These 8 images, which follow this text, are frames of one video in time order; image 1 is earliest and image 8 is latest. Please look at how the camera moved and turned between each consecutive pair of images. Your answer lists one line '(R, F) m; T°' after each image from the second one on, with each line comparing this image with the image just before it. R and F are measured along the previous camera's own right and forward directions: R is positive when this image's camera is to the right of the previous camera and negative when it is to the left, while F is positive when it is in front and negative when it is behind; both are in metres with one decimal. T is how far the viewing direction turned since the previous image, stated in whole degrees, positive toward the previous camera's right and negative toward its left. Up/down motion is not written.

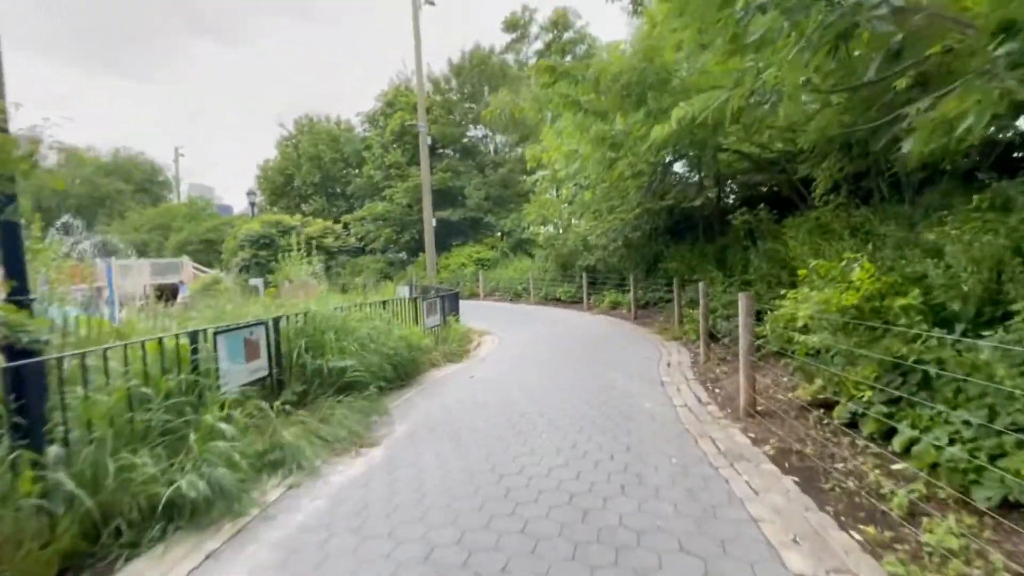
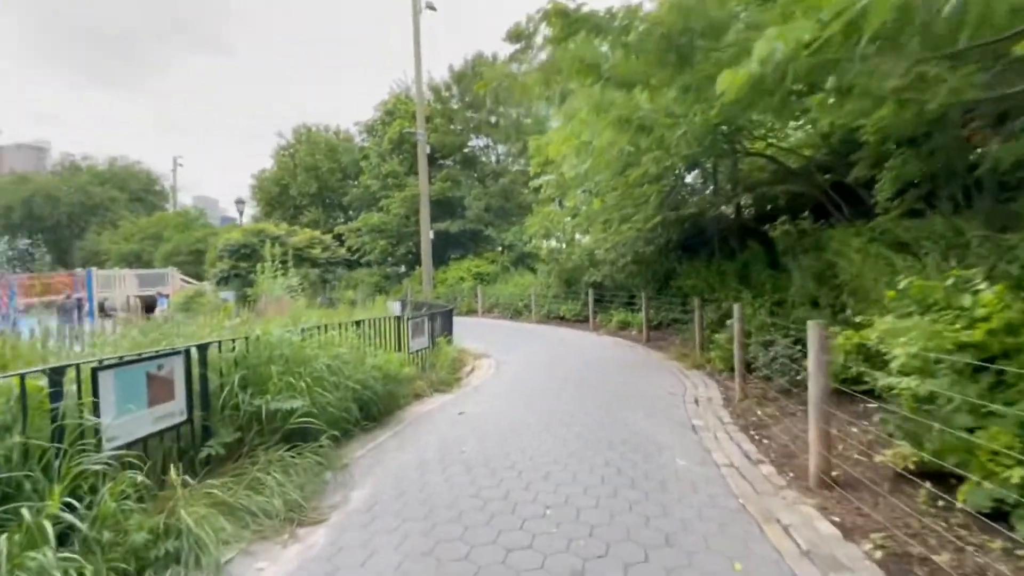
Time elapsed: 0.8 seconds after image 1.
(+0.1, +1.4) m; 0°
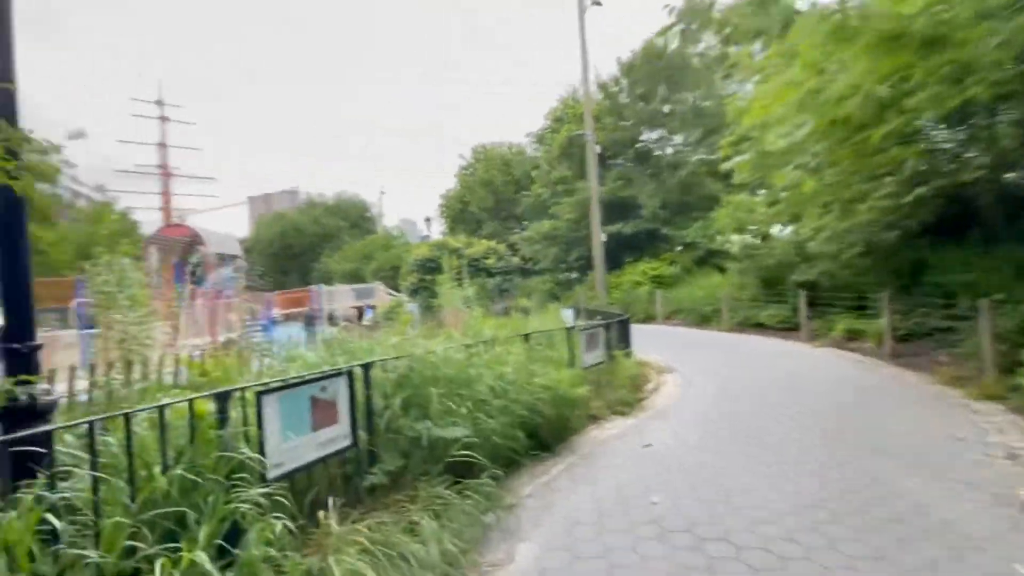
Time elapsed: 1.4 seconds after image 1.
(-0.2, +1.0) m; -21°
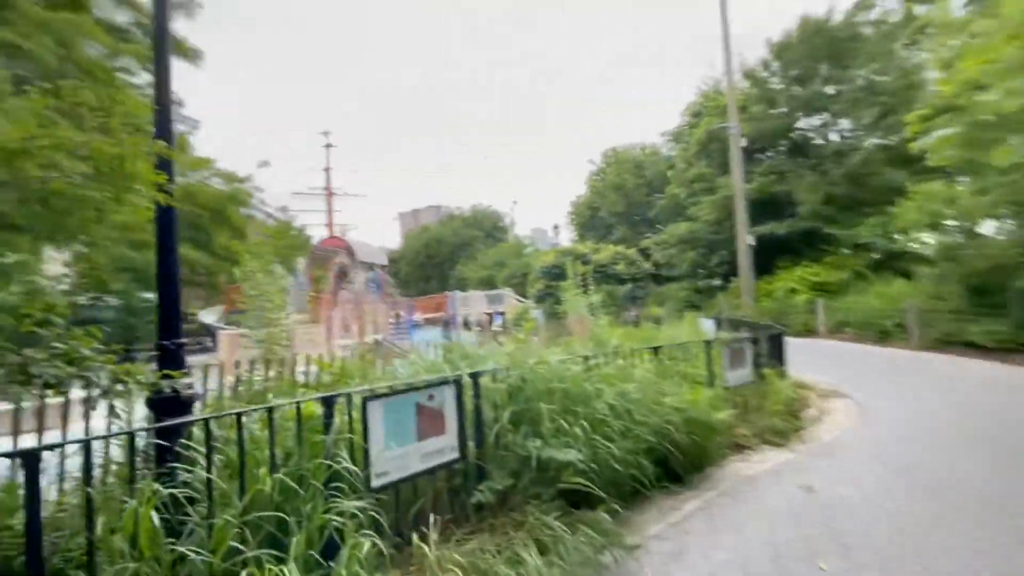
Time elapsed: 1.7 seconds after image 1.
(+0.1, +0.5) m; -16°
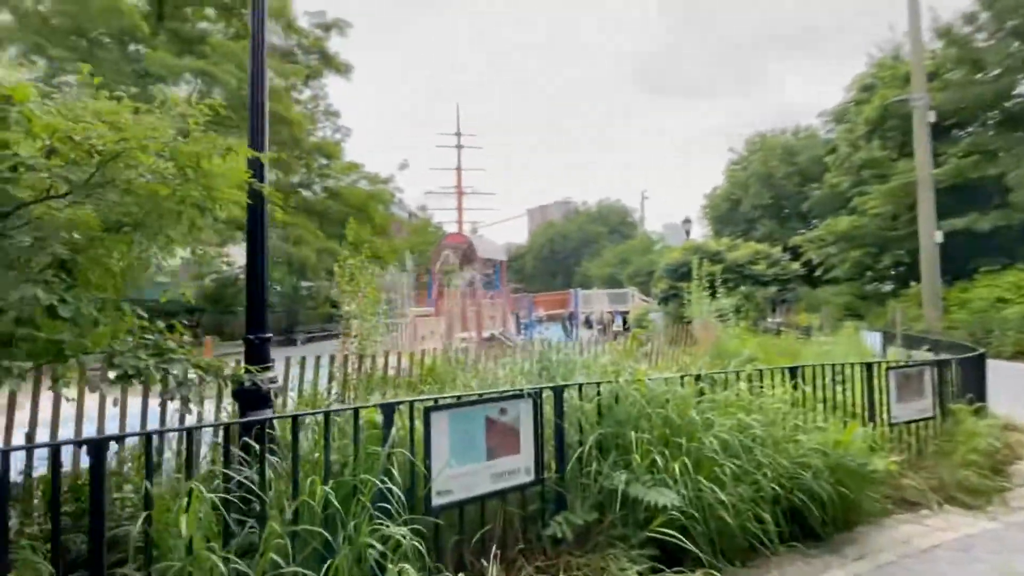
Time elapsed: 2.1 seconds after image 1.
(+0.3, +0.6) m; -15°
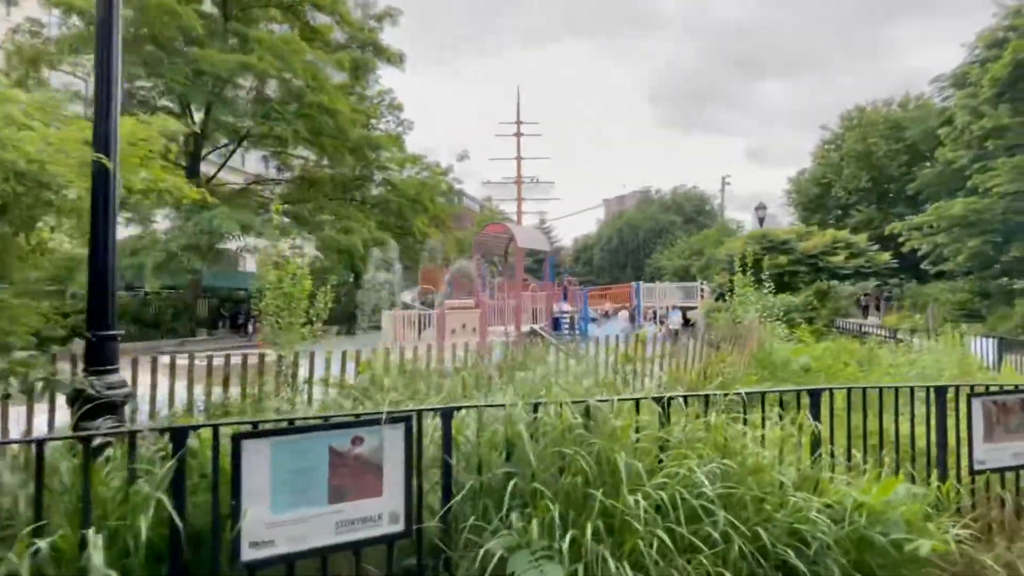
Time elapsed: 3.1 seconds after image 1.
(+1.3, +1.0) m; -9°
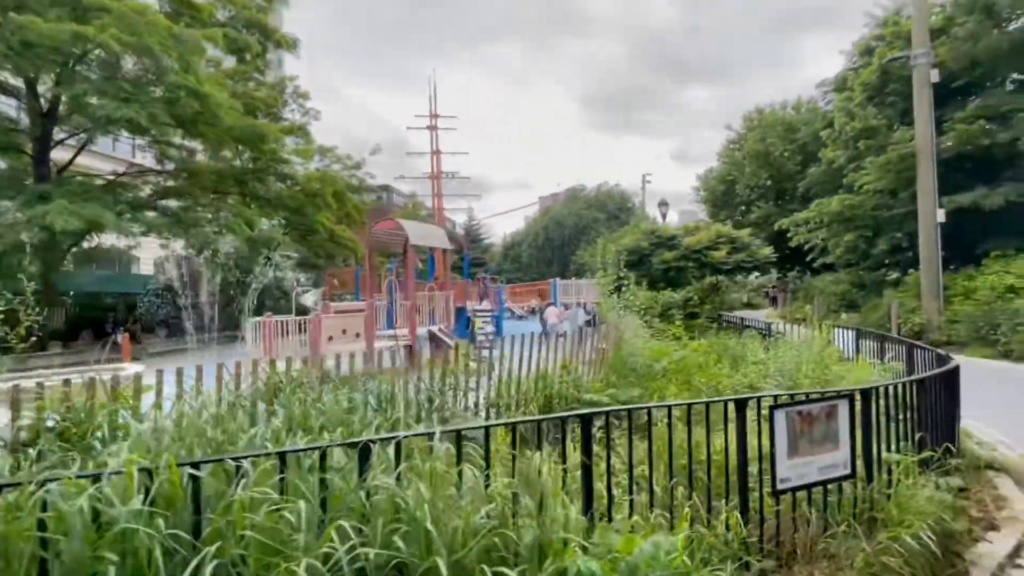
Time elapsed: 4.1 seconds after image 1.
(+1.6, +0.7) m; +7°
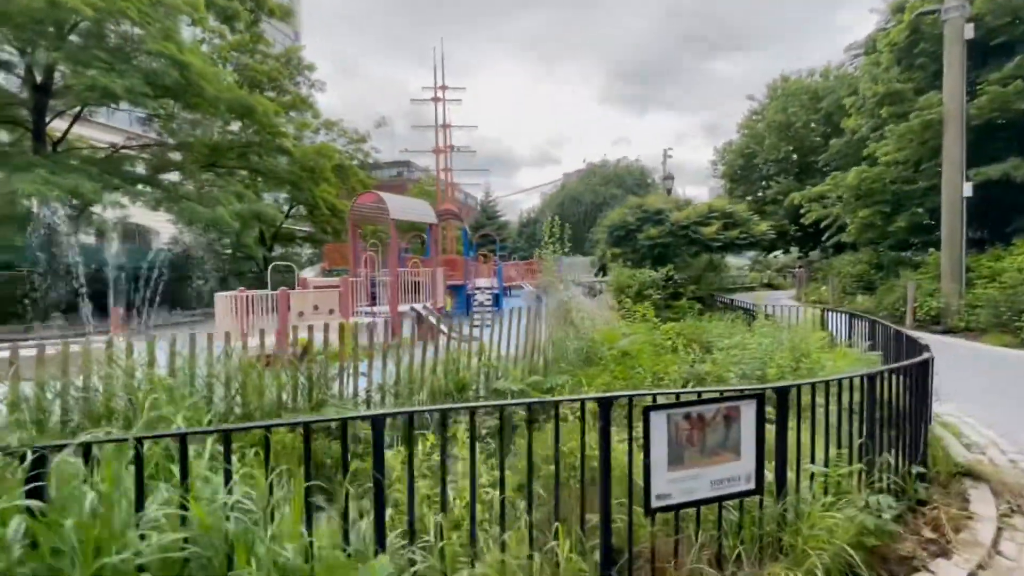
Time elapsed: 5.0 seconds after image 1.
(+1.3, +0.7) m; -3°
